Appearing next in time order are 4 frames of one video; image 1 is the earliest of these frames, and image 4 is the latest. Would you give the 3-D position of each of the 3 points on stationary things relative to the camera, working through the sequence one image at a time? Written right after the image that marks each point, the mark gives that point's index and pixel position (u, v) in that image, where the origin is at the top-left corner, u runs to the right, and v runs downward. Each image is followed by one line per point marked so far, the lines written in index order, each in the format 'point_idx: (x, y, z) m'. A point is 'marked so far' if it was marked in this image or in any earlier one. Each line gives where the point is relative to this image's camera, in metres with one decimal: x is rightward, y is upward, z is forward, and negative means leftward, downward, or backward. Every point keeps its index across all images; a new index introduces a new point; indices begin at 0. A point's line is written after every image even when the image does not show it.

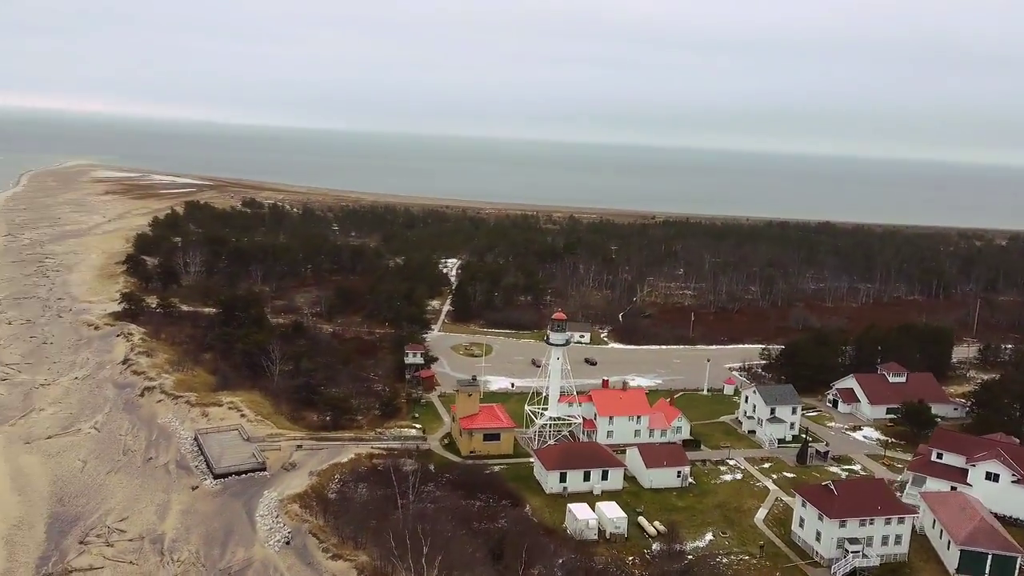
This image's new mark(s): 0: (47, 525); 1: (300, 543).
0: (-11.0, -5.6, +19.1) m
1: (-4.8, -5.8, +18.4) m
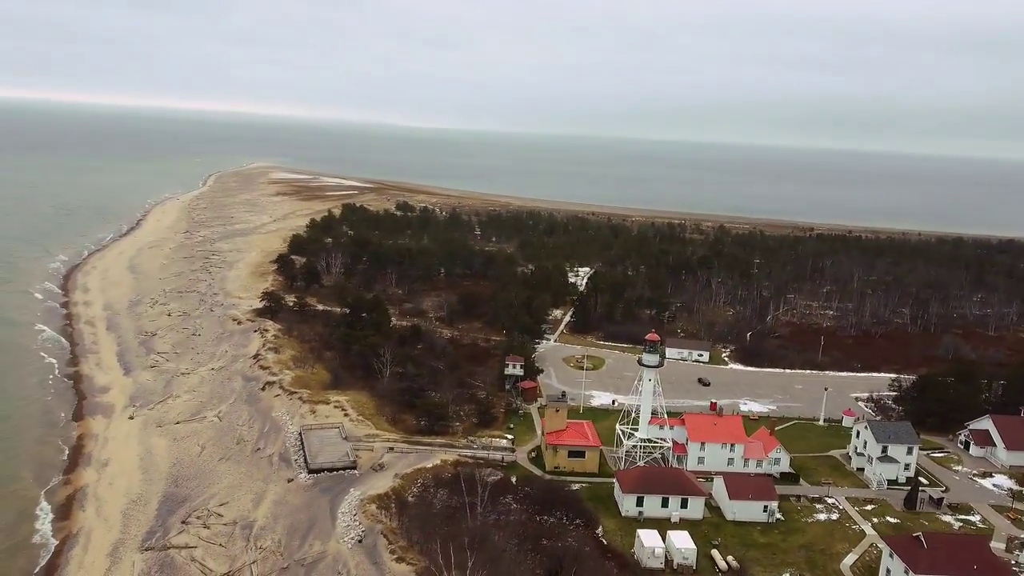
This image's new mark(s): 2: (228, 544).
0: (-9.3, -5.7, +21.2) m
1: (-3.4, -6.1, +19.4) m
2: (-6.8, -6.2, +19.3) m
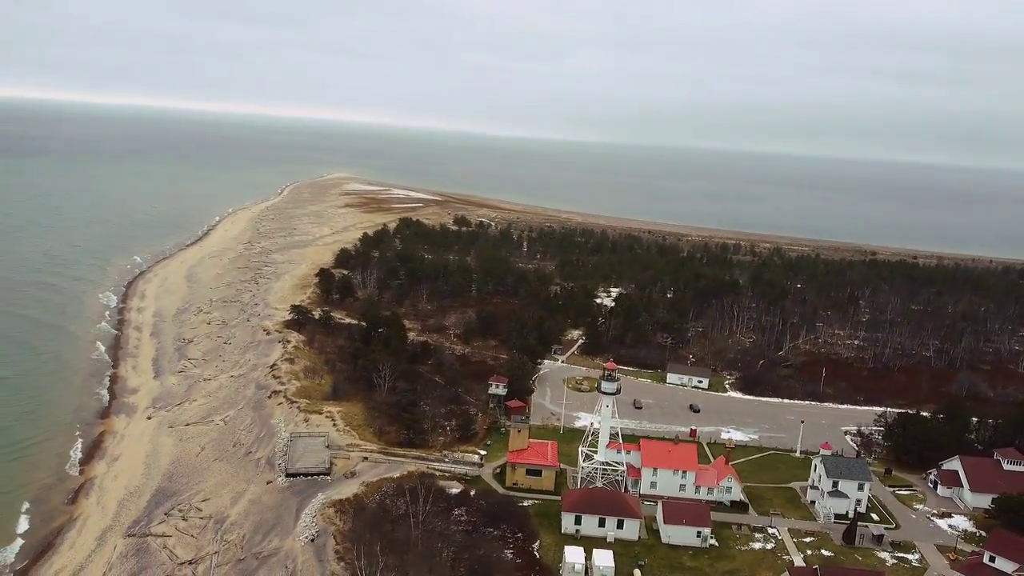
0: (-10.8, -6.2, +24.2) m
1: (-5.2, -6.8, +21.7) m
2: (-8.6, -6.8, +22.0) m
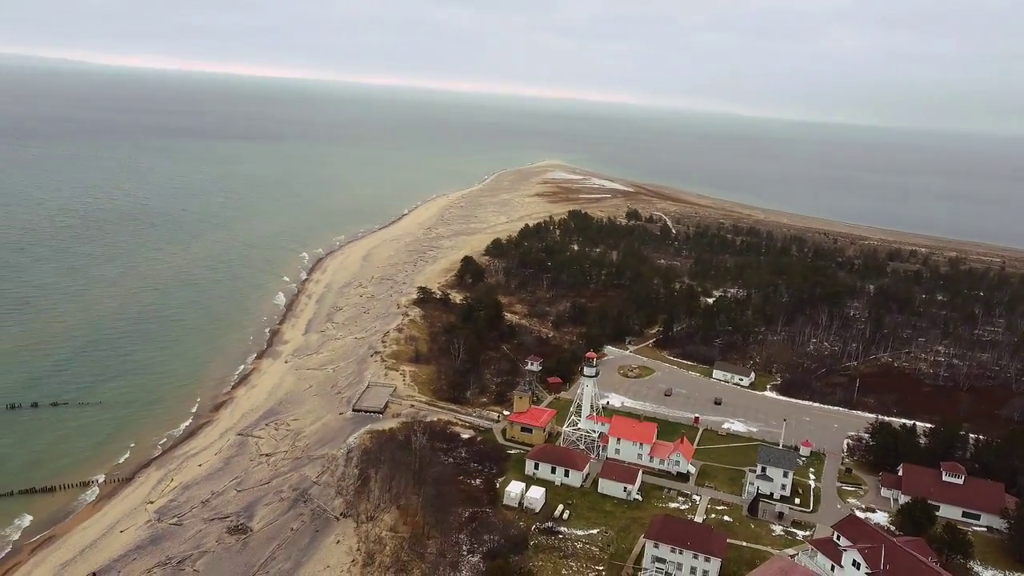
0: (-11.0, -5.5, +35.6) m
1: (-6.3, -6.5, +31.7) m
2: (-9.5, -6.3, +32.9) m
